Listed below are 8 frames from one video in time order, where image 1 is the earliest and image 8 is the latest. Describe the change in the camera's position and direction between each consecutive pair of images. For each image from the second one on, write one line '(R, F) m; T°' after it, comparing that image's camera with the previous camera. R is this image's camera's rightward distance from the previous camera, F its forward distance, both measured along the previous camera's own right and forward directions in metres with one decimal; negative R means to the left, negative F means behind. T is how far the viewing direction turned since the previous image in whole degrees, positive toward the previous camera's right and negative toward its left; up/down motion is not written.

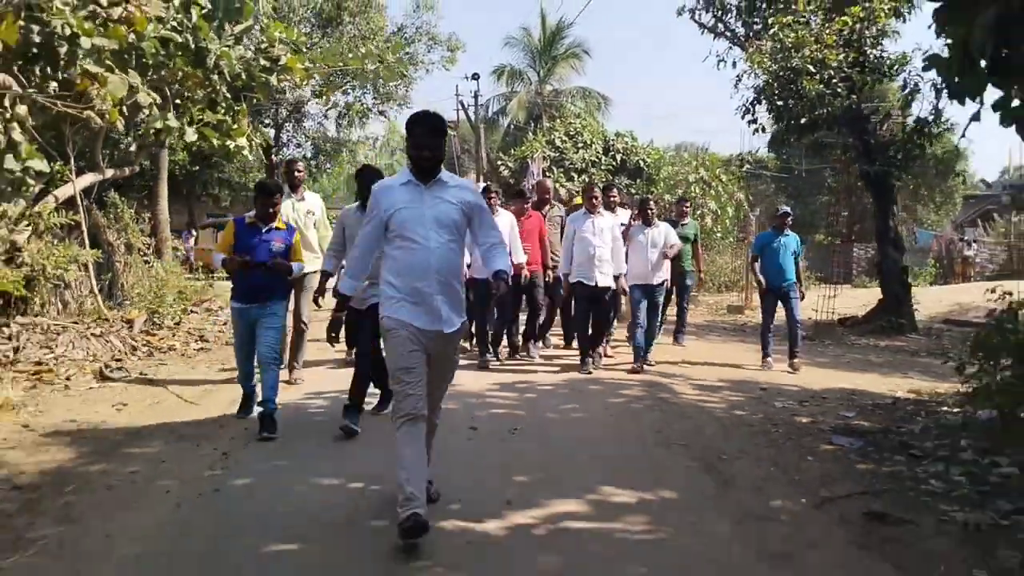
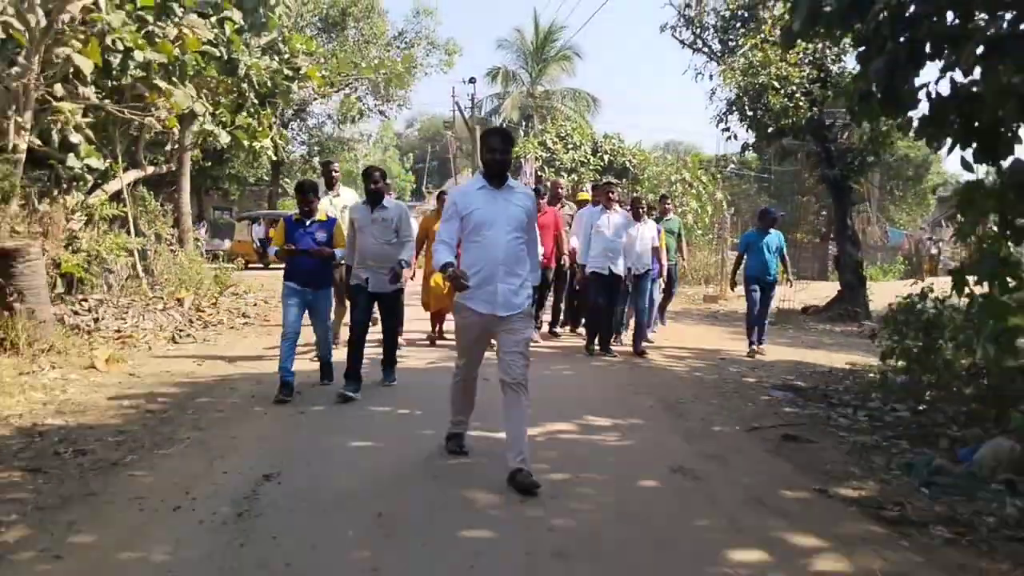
(-0.1, -1.9) m; +1°
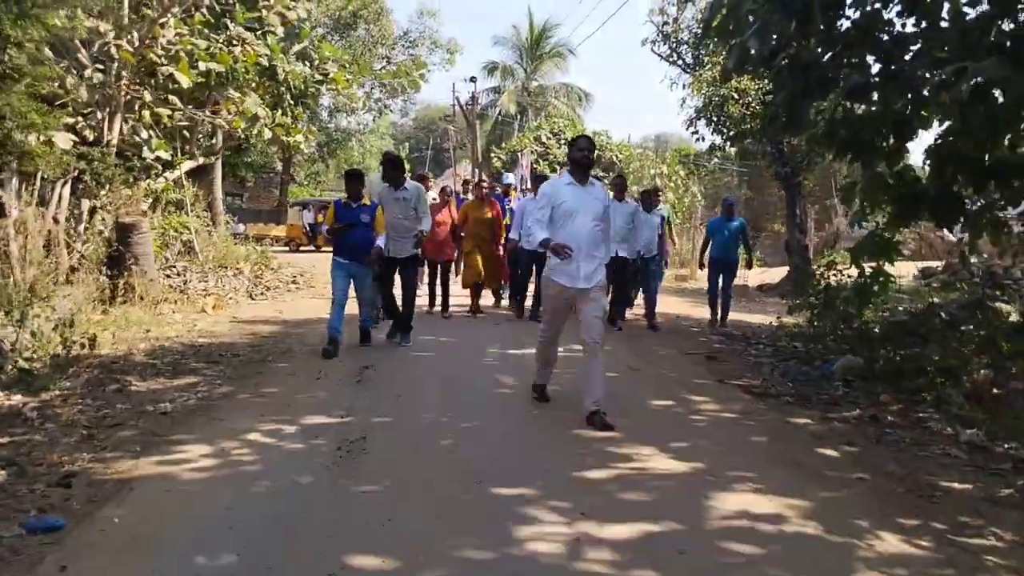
(-0.2, -3.1) m; +1°
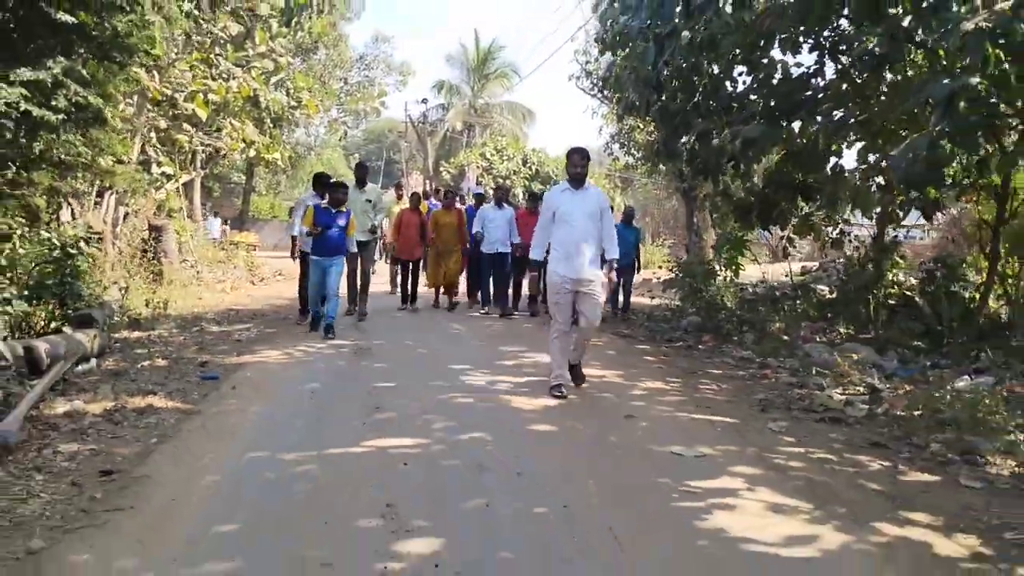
(0.0, -4.1) m; +3°
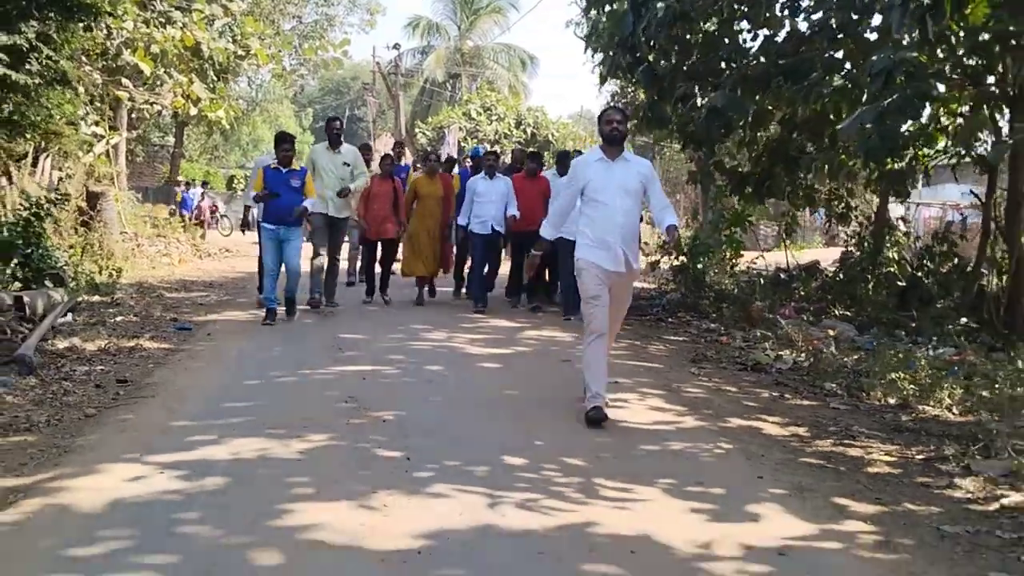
(+0.2, 0.0) m; +1°
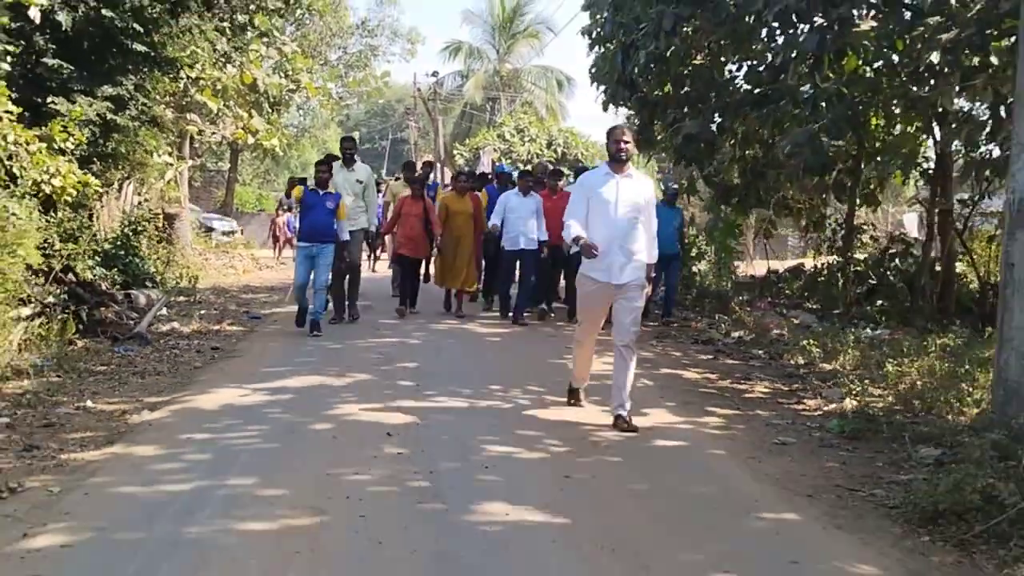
(+0.4, -1.9) m; -2°
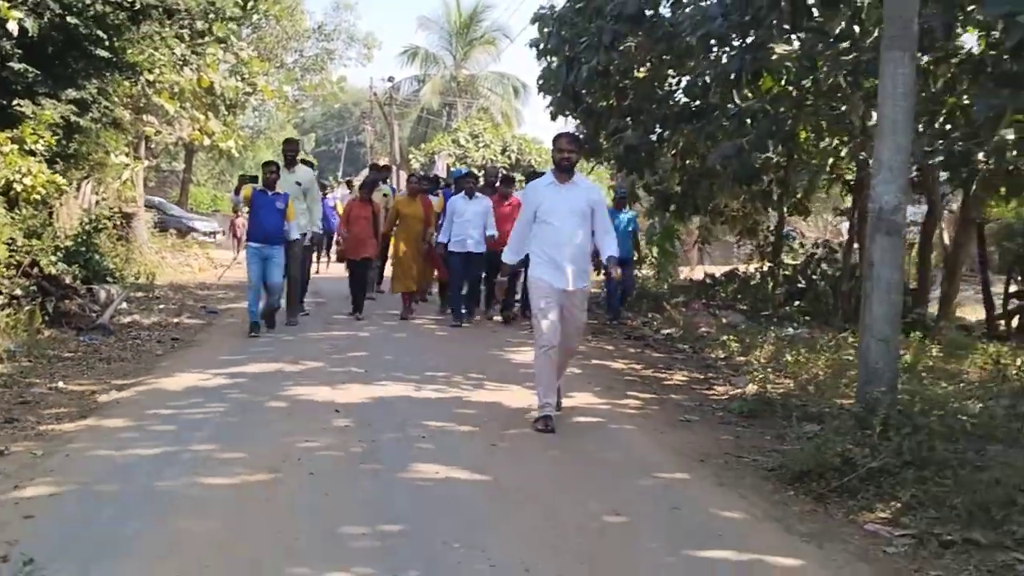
(+0.1, -0.6) m; +2°
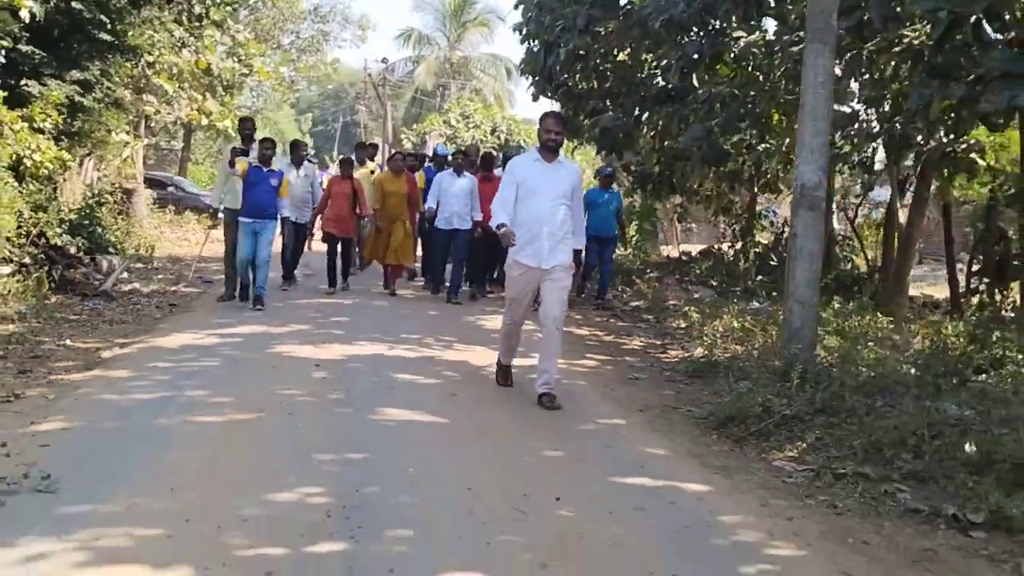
(+0.2, -0.6) m; 0°
